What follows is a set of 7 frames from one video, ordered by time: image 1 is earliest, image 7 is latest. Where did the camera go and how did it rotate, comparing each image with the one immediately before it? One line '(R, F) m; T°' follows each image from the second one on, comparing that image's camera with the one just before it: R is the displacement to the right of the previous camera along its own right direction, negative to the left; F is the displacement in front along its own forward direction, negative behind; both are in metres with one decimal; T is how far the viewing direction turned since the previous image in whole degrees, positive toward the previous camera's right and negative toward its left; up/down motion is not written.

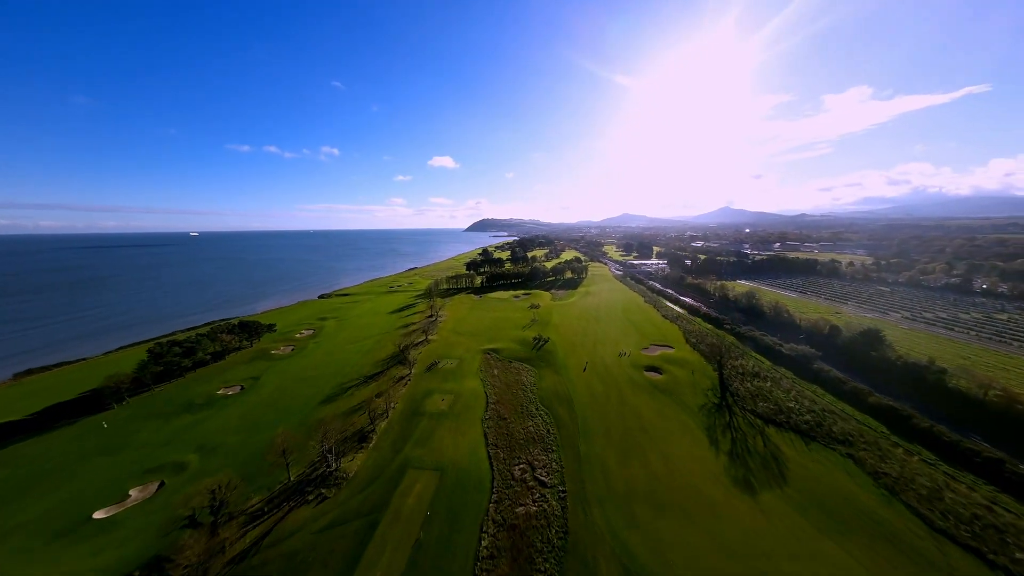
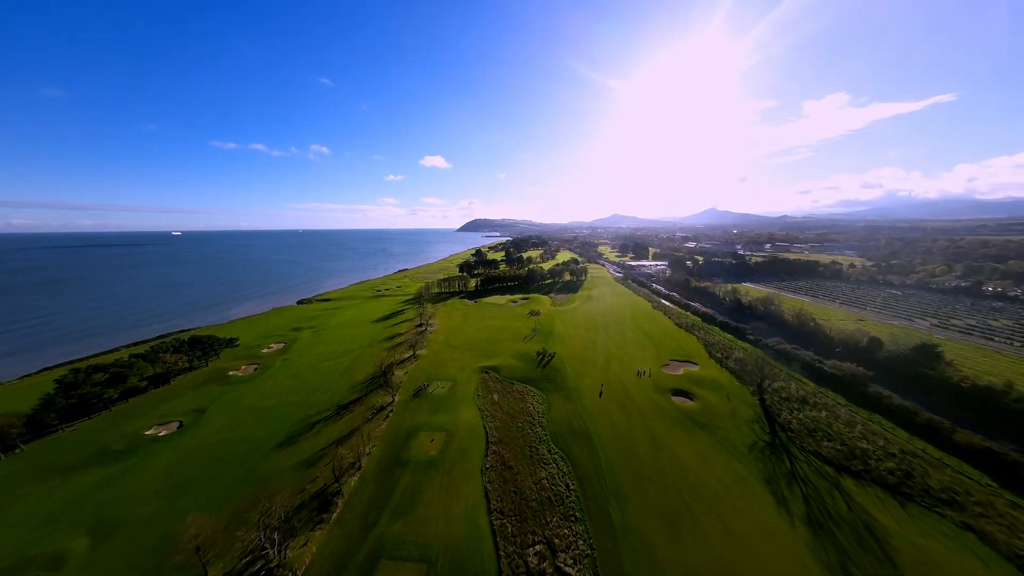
(-1.4, +6.6) m; +2°
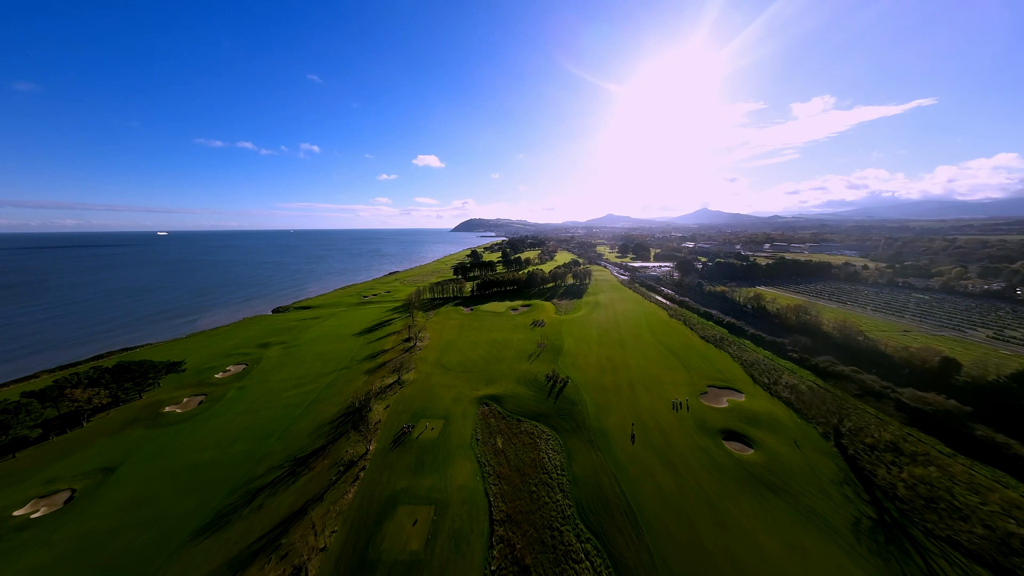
(-1.3, +7.6) m; +1°
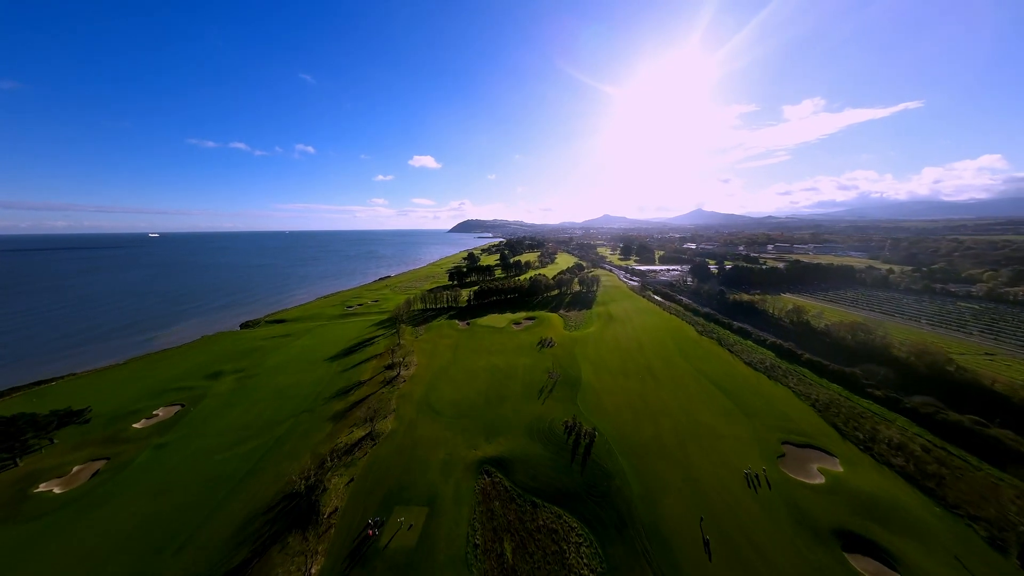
(-1.3, +9.2) m; +1°
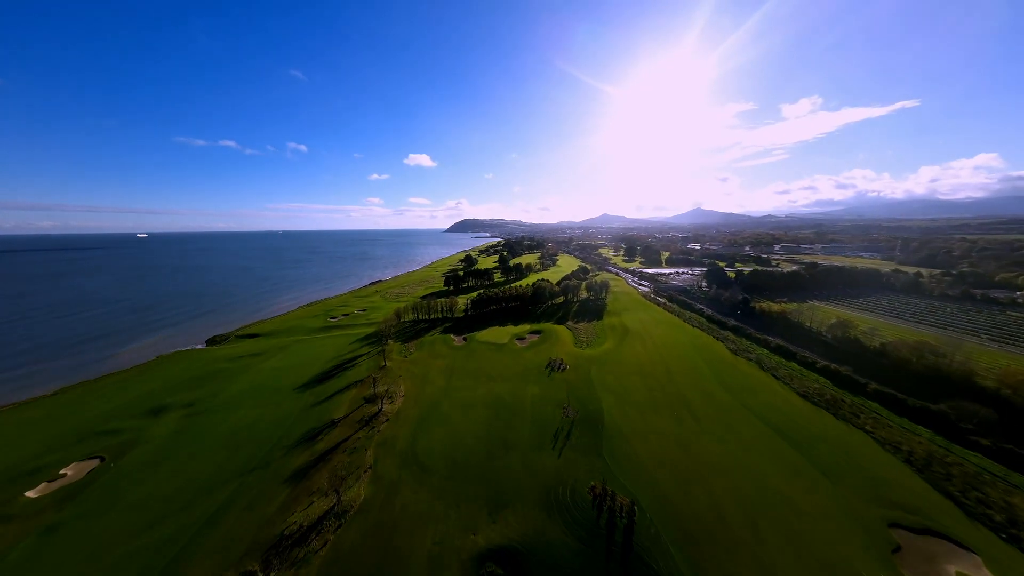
(-0.9, +7.3) m; 0°
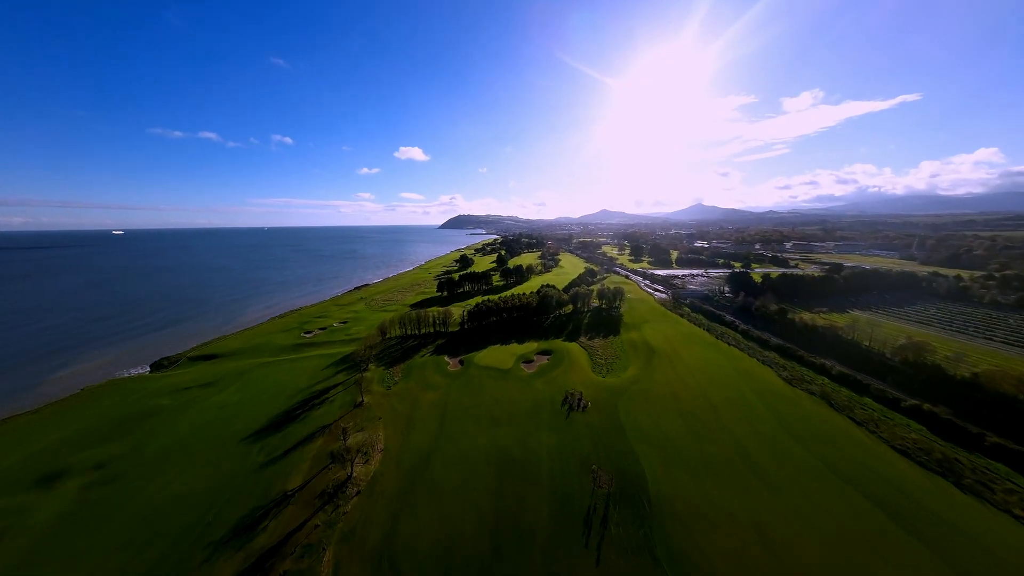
(-1.1, +8.5) m; 0°
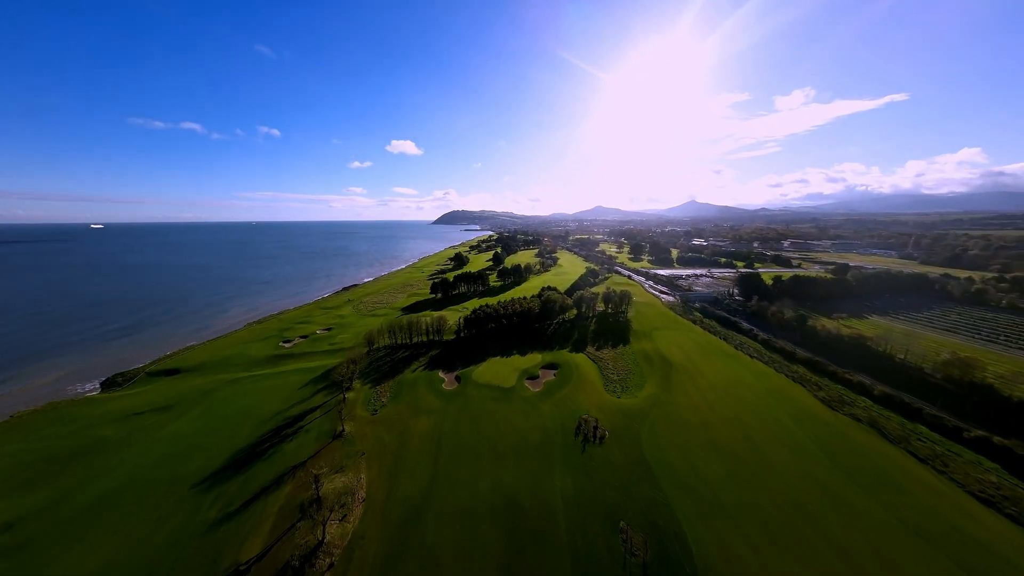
(-1.3, +5.2) m; +1°
